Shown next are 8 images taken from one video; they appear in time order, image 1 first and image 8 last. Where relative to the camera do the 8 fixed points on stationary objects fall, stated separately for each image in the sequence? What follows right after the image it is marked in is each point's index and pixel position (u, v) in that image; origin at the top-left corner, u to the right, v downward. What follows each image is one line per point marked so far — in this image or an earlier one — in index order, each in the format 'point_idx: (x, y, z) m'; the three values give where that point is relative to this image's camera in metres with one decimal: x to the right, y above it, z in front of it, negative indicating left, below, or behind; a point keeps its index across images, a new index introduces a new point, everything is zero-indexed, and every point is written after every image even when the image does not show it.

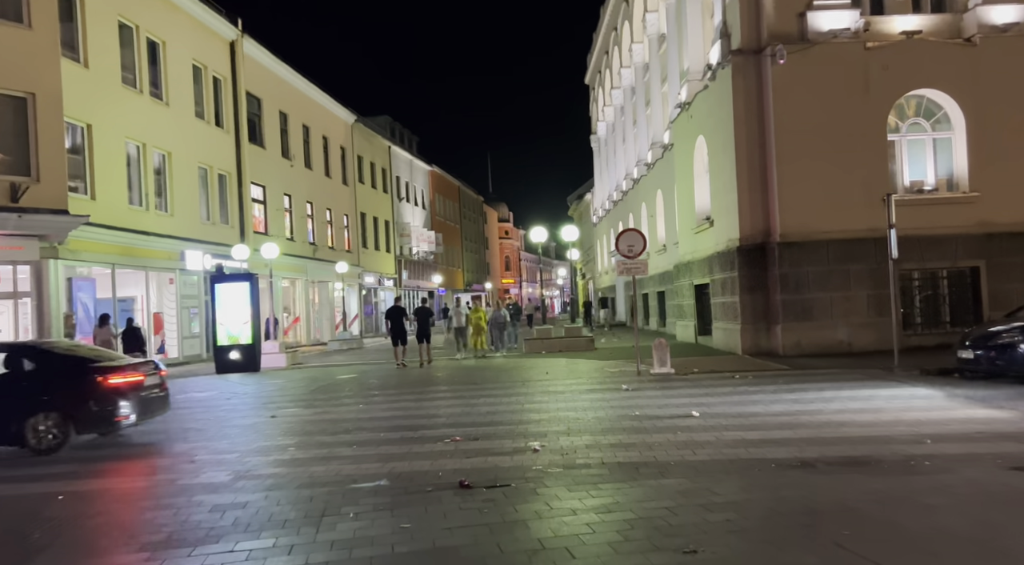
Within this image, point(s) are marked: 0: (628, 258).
0: (+2.1, +0.4, +17.0) m
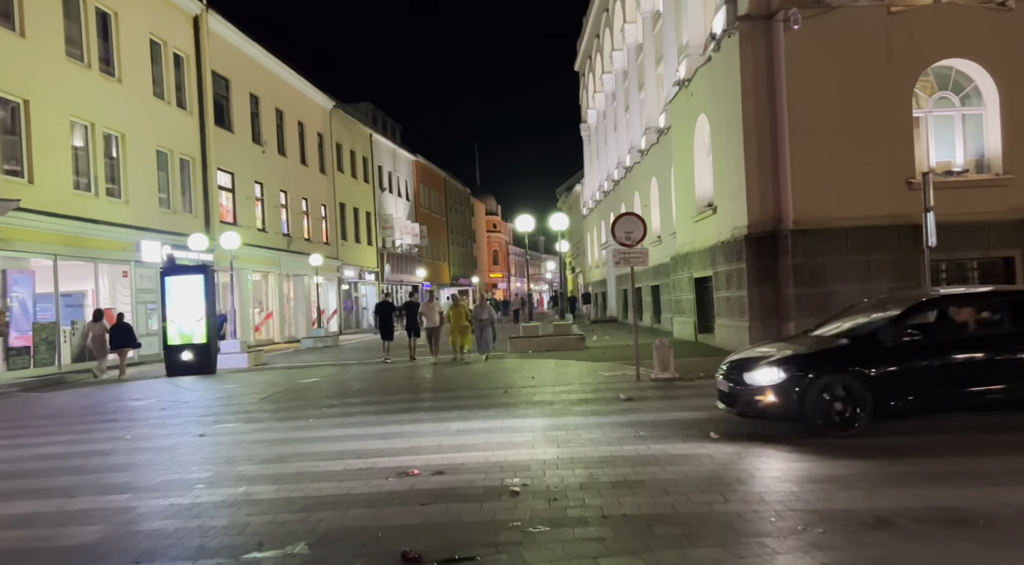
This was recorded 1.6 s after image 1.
0: (+1.8, +0.6, +14.8) m
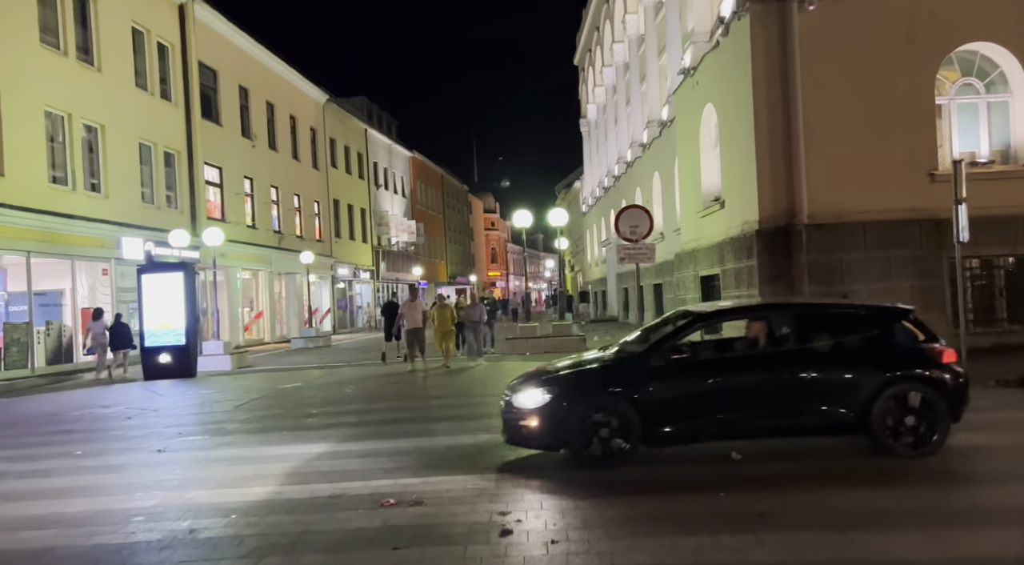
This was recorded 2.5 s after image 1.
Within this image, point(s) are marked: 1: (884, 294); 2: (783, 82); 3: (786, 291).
0: (+1.7, +0.6, +13.7) m
1: (+6.6, -0.2, +16.7) m
2: (+4.9, +3.6, +17.1) m
3: (+4.9, -0.1, +16.9) m
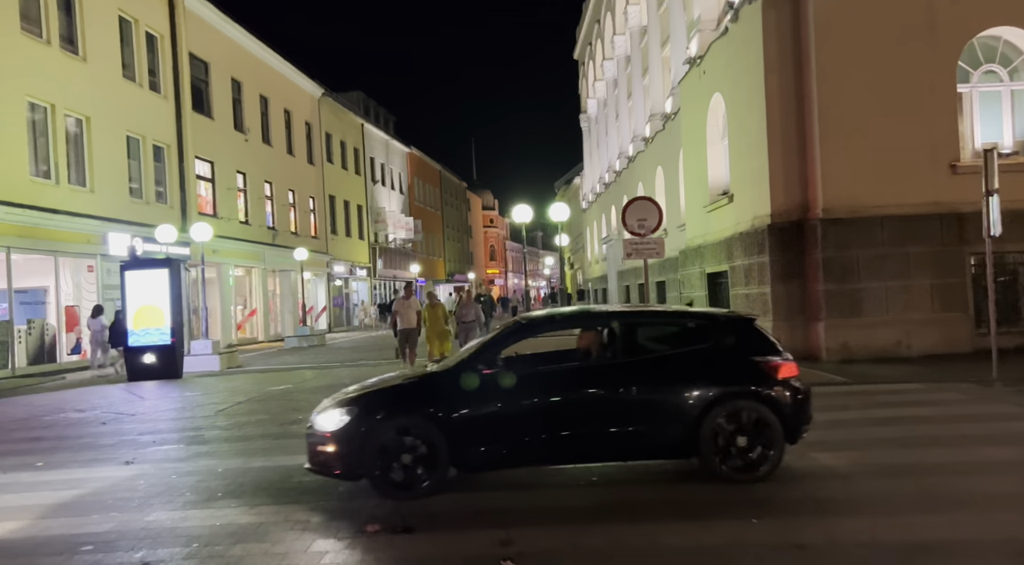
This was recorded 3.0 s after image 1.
0: (+1.7, +0.6, +12.9) m
1: (+6.6, -0.2, +15.9) m
2: (+4.9, +3.7, +16.3) m
3: (+4.9, -0.1, +16.1) m
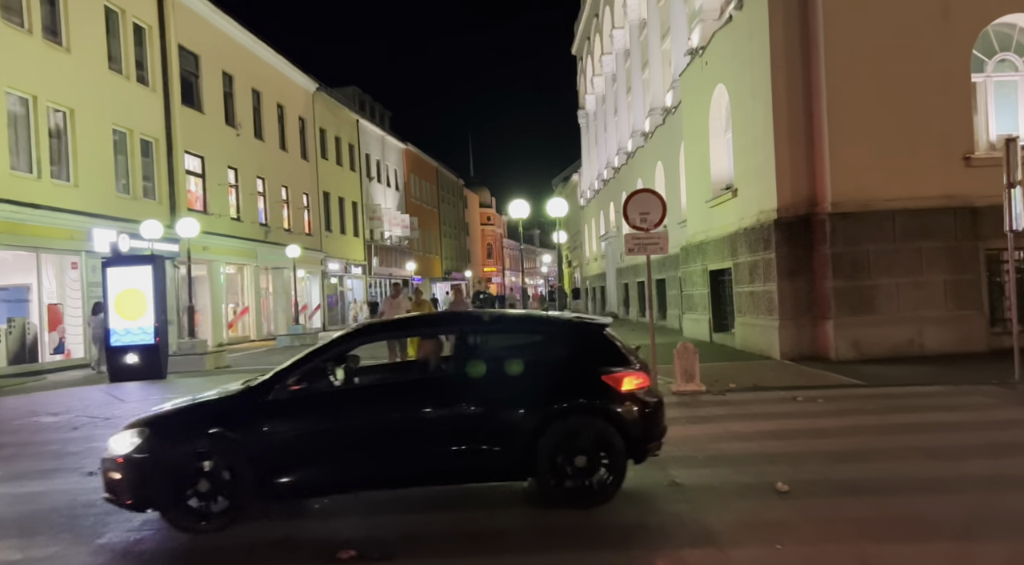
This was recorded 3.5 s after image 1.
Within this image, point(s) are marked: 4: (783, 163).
0: (+1.7, +0.7, +12.2) m
1: (+6.5, -0.1, +15.2) m
2: (+4.8, +3.7, +15.7) m
3: (+4.9, 0.0, +15.5) m
4: (+4.5, +2.0, +15.7) m
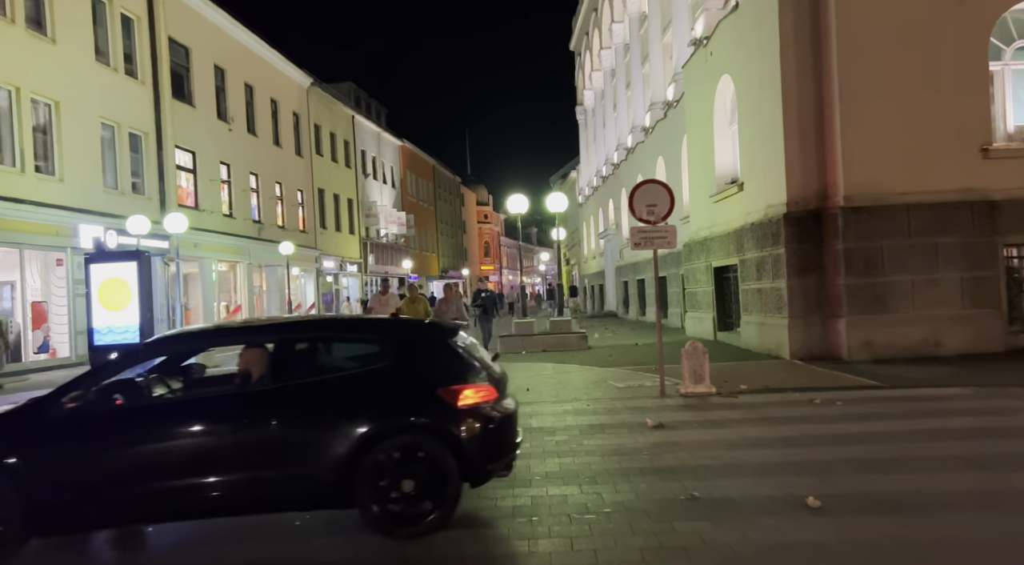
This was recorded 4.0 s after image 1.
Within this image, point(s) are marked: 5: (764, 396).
0: (+1.7, +0.7, +11.6) m
1: (+6.5, -0.1, +14.6) m
2: (+4.8, +3.8, +15.0) m
3: (+4.8, 0.0, +14.9) m
4: (+4.5, +2.0, +15.1) m
5: (+2.9, -1.3, +10.7) m
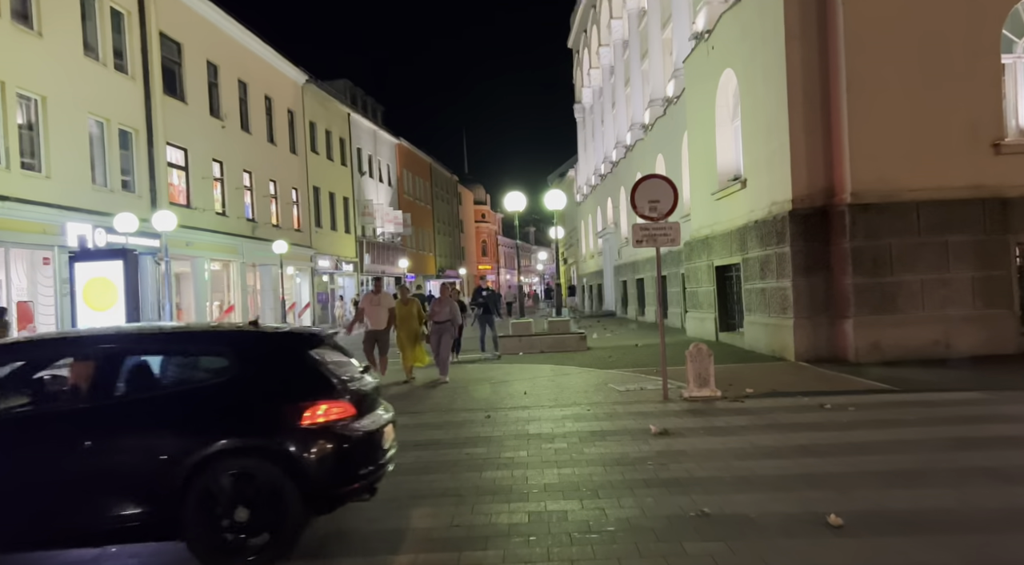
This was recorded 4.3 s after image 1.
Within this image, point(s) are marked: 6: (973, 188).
0: (+1.6, +0.7, +11.1) m
1: (+6.4, 0.0, +14.1) m
2: (+4.8, +3.8, +14.6) m
3: (+4.8, 0.0, +14.4) m
4: (+4.4, +2.0, +14.6) m
5: (+2.8, -1.3, +10.2) m
6: (+7.0, +1.4, +14.3) m
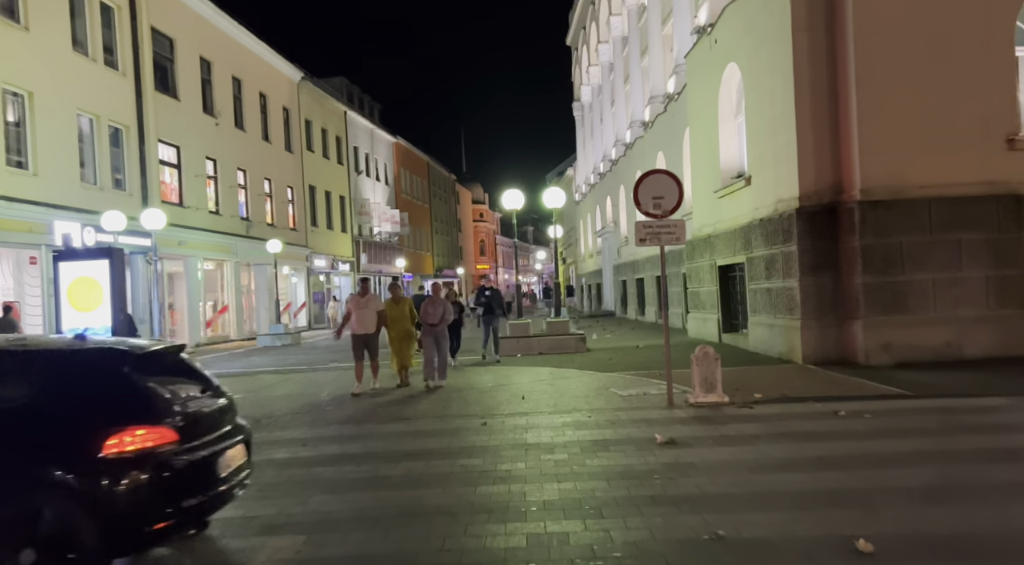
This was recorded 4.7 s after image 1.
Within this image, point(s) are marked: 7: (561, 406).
0: (+1.6, +0.7, +10.6) m
1: (+6.4, 0.0, +13.7) m
2: (+4.7, +3.8, +14.1) m
3: (+4.7, 0.0, +13.9) m
4: (+4.4, +2.0, +14.1) m
5: (+2.8, -1.3, +9.7) m
6: (+6.9, +1.4, +13.8) m
7: (+0.6, -1.4, +10.4) m
